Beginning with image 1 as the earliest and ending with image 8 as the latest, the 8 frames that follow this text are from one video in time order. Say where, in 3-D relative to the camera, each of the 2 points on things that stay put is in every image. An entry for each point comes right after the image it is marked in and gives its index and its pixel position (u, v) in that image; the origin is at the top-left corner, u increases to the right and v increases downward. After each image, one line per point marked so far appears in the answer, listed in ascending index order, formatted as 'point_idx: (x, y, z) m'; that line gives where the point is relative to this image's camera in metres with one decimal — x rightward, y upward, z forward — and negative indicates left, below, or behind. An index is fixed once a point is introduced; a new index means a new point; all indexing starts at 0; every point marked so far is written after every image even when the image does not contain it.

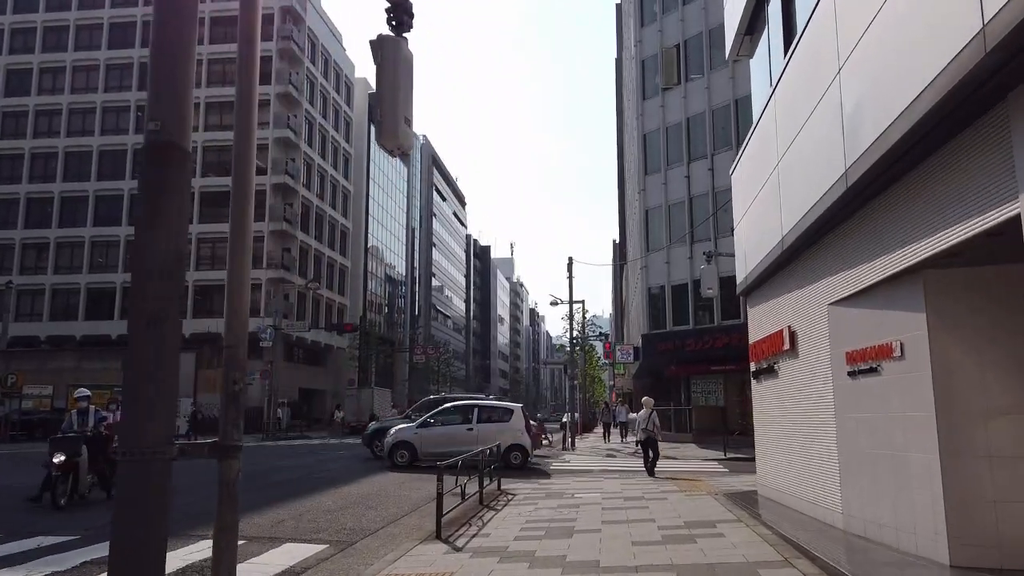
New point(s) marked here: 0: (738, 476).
0: (+5.2, -4.3, +17.1) m
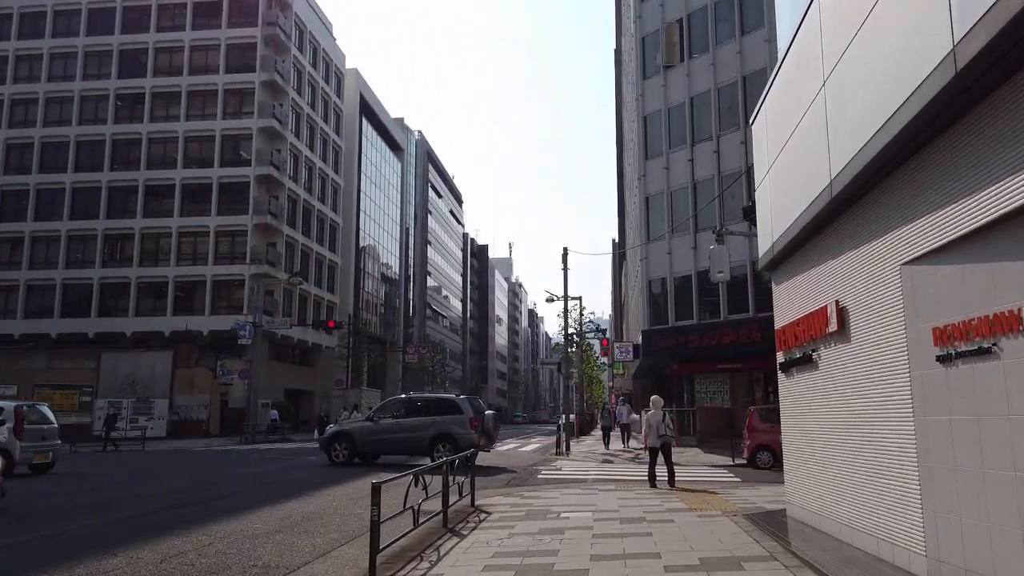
0: (+4.7, -3.9, +14.7) m
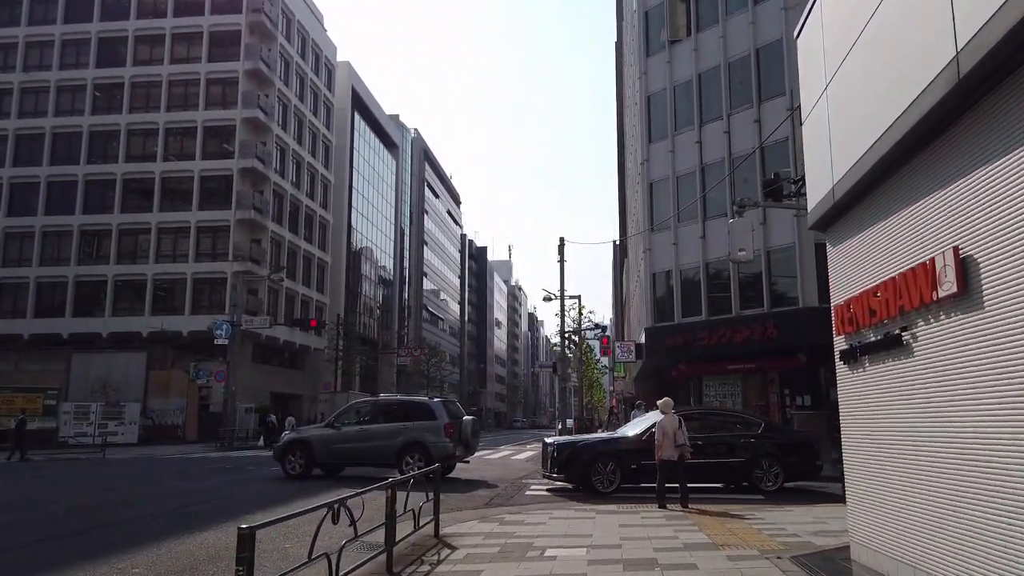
0: (+4.4, -3.6, +12.0) m
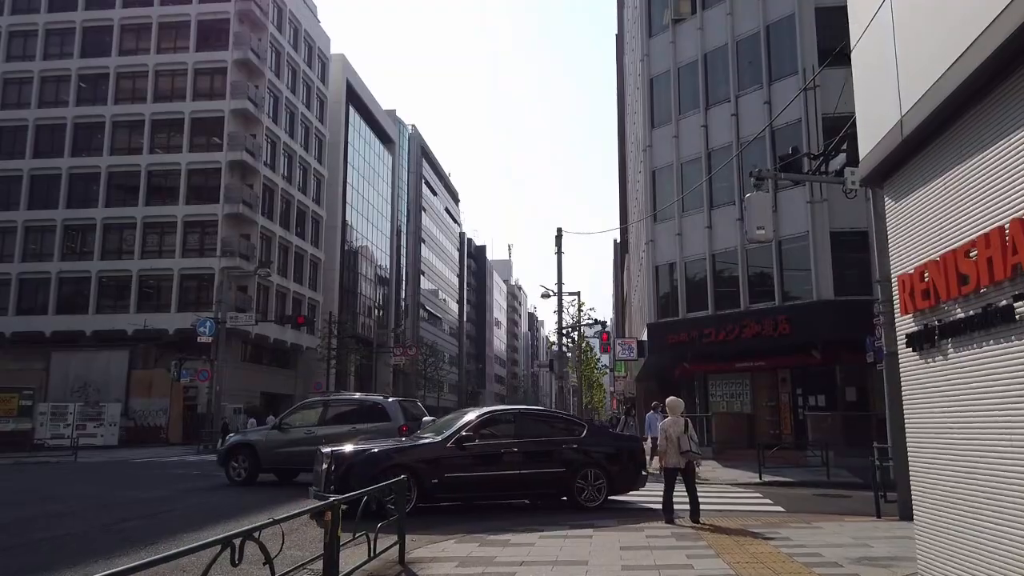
0: (+4.2, -3.3, +10.3) m
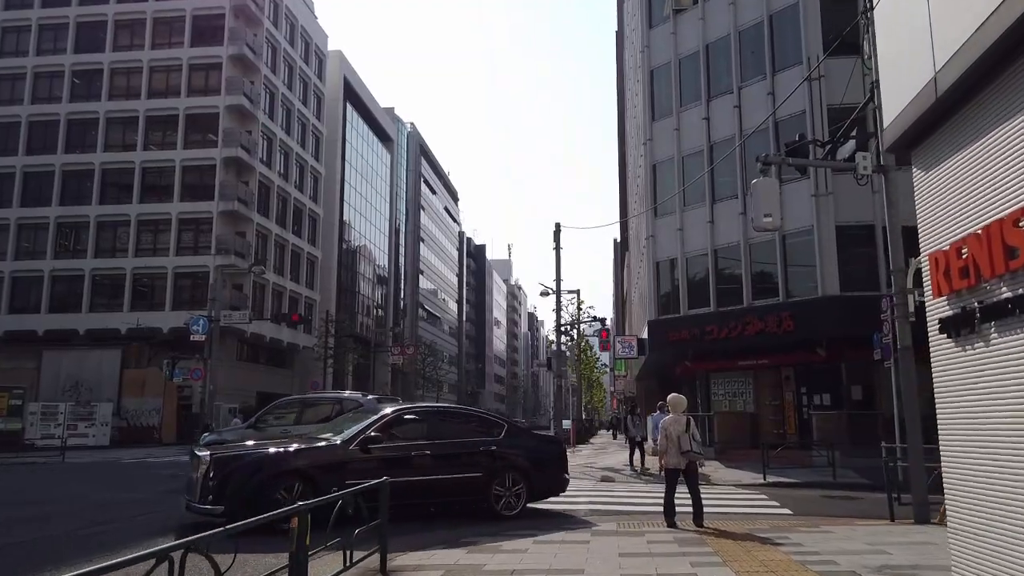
0: (+4.1, -3.2, +9.6) m
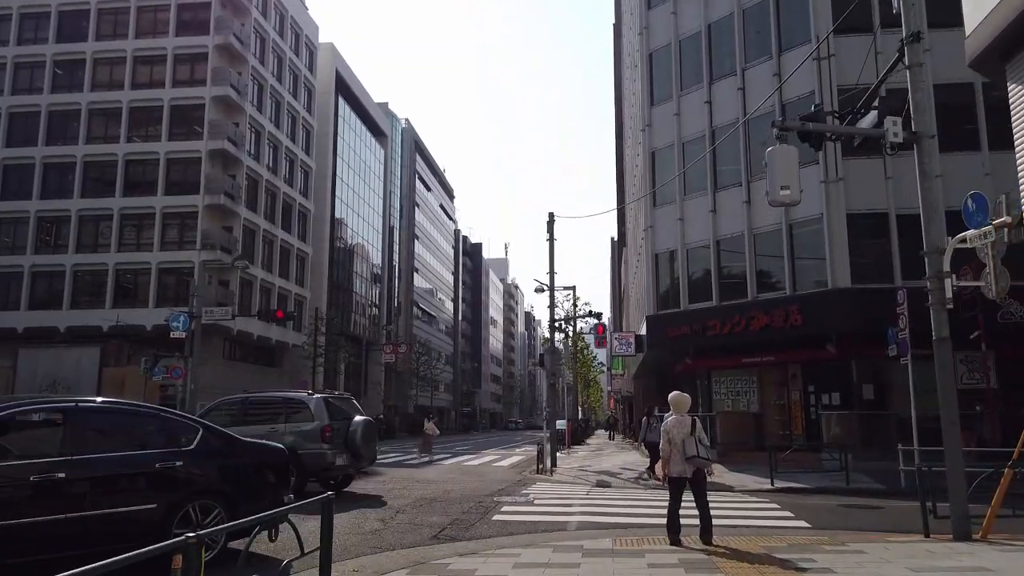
0: (+3.8, -2.9, +8.2) m
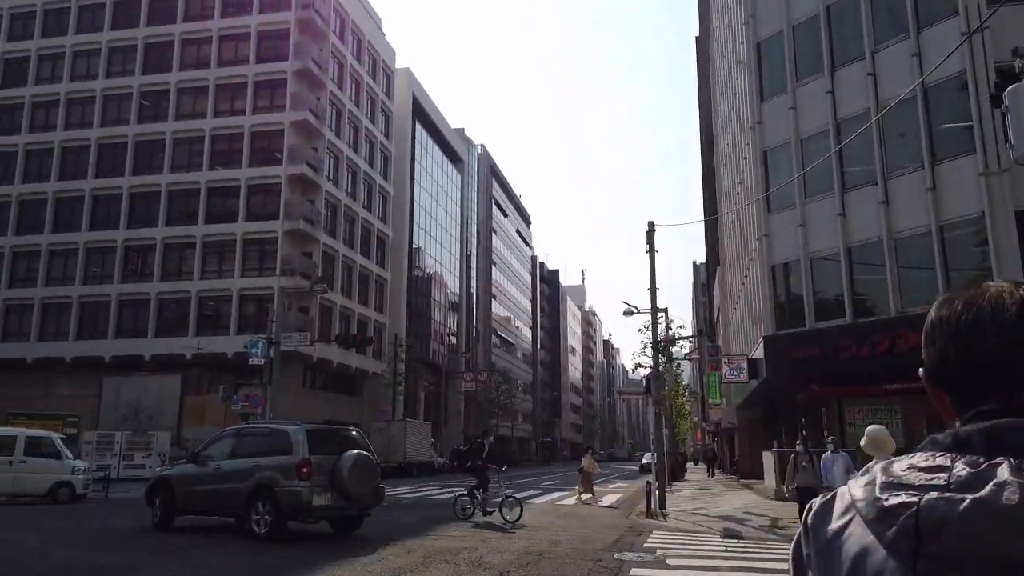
0: (+5.1, -2.8, +5.2) m
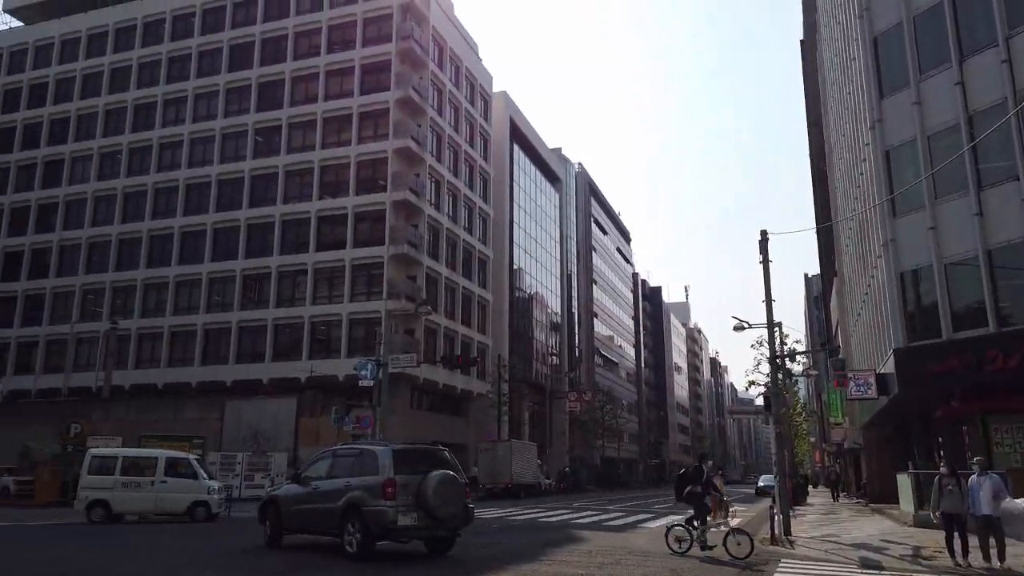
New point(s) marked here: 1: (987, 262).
0: (+5.9, -2.7, +4.0) m
1: (+12.6, +0.7, +19.9) m
